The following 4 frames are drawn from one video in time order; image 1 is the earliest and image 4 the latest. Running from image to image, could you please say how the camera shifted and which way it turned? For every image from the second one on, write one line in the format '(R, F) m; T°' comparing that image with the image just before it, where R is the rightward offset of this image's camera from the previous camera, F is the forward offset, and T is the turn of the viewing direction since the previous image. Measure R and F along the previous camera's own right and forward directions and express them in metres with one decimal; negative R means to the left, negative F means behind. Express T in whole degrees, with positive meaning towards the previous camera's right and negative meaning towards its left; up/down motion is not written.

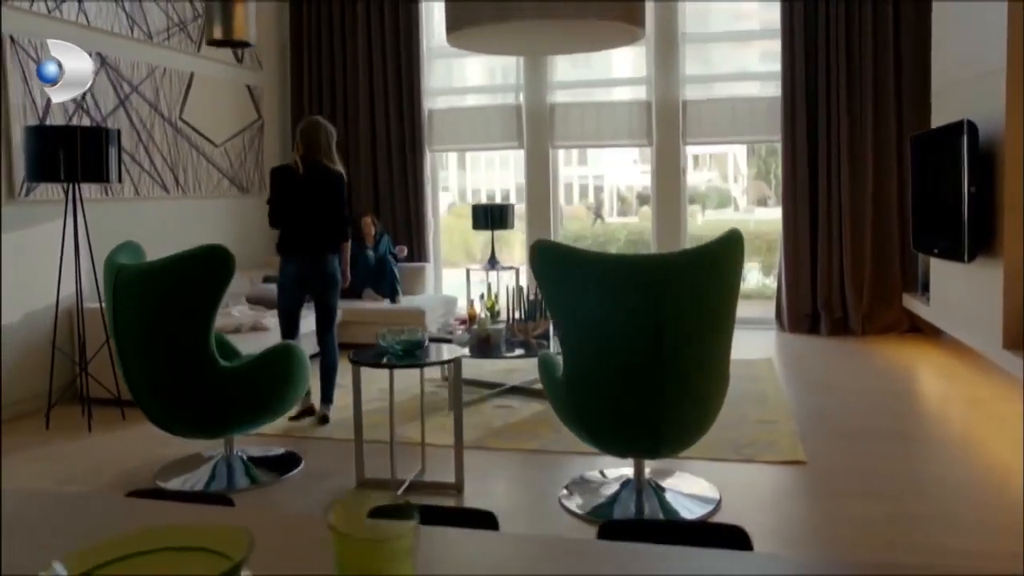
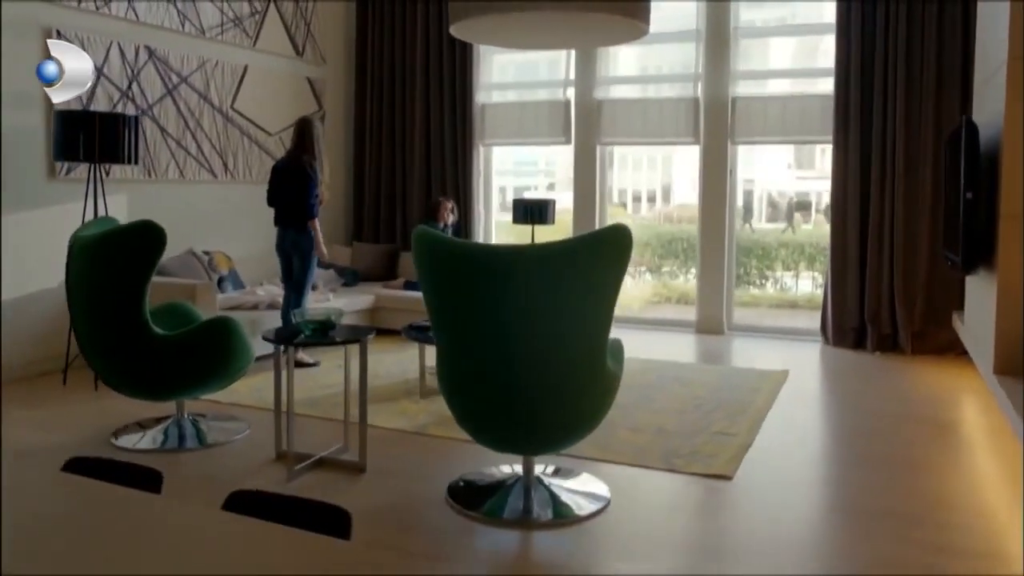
(+0.9, +0.1) m; -10°
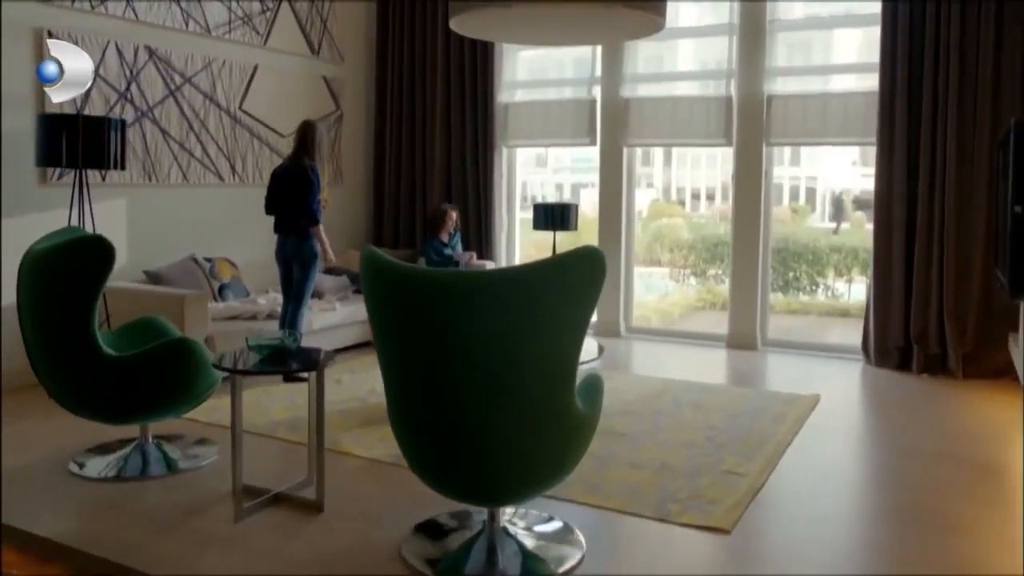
(+0.3, +0.3) m; -4°
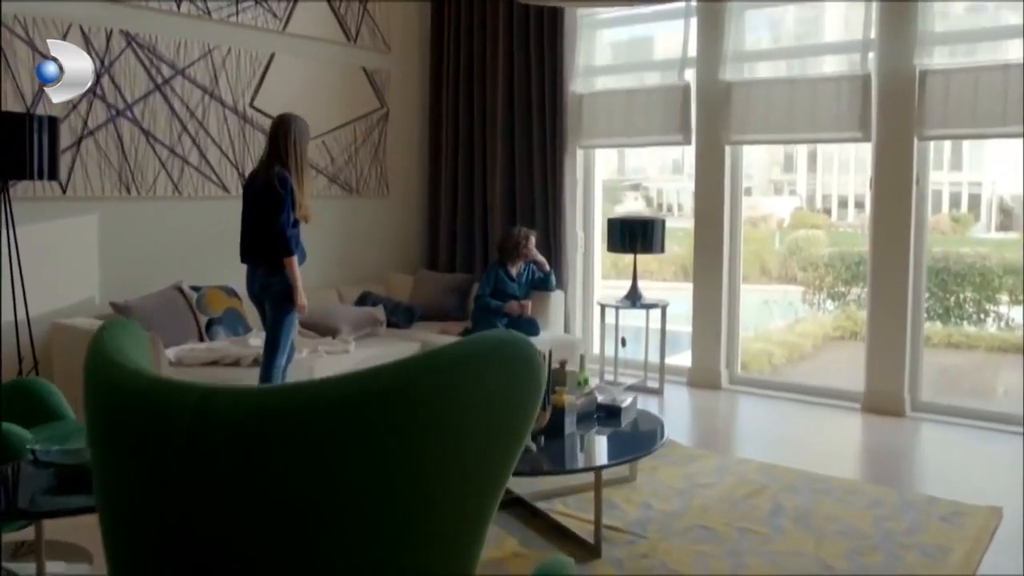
(+0.4, +1.3) m; -9°
